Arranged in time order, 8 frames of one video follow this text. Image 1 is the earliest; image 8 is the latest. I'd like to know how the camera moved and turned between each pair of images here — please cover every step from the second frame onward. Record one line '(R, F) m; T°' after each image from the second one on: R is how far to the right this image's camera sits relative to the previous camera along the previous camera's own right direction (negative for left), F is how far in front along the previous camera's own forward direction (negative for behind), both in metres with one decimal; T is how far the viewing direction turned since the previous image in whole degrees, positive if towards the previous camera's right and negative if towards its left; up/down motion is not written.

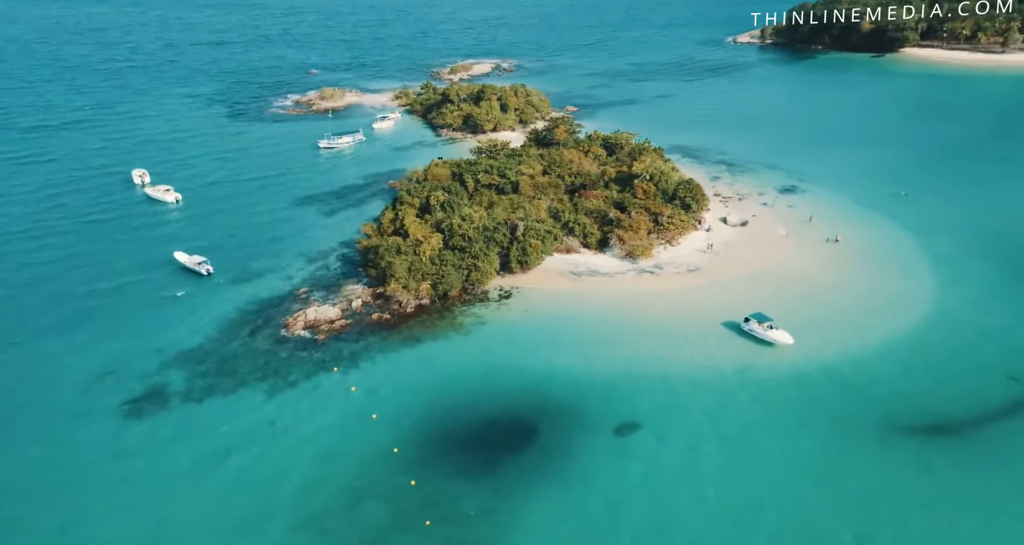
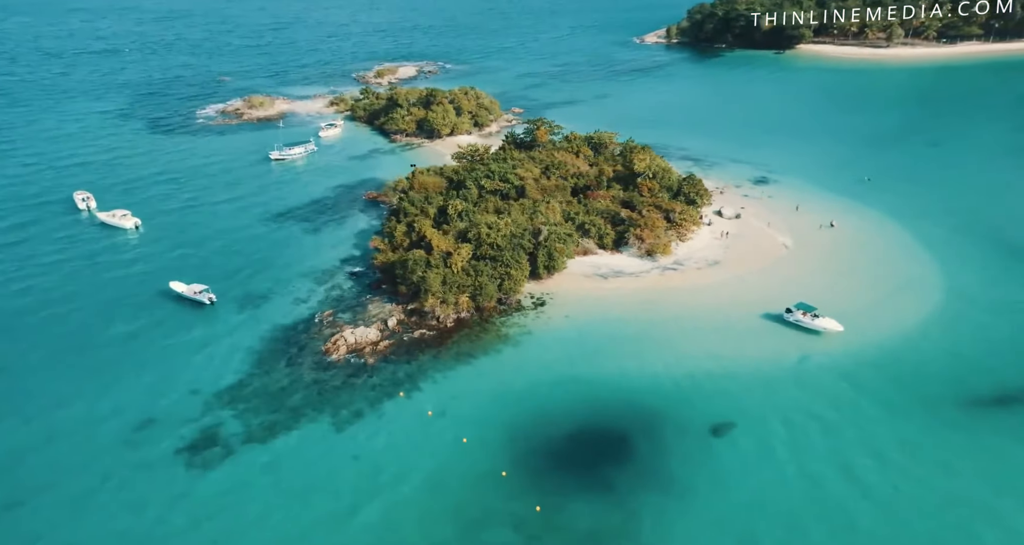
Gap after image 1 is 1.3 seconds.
(-8.8, +1.9) m; +8°
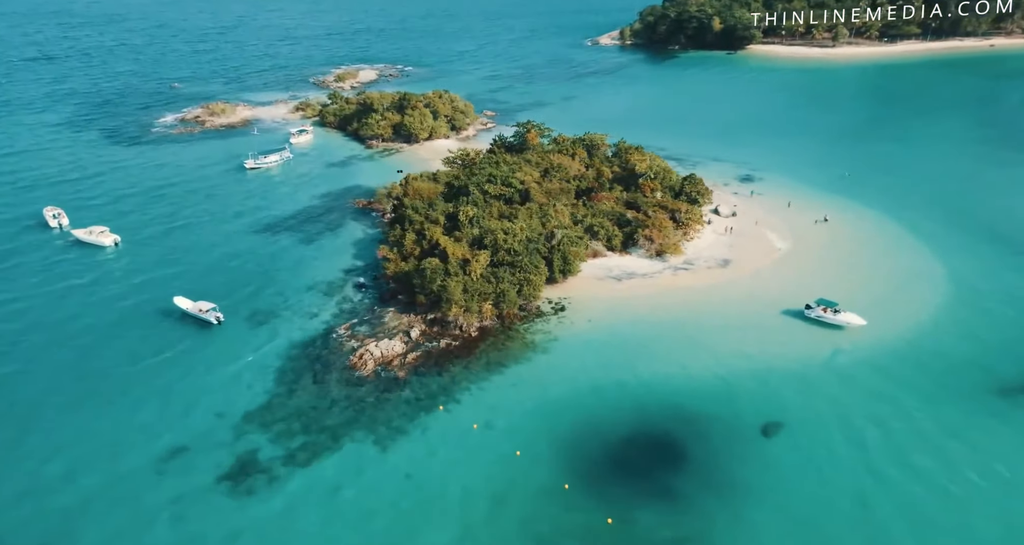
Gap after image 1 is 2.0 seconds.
(-4.6, +0.9) m; +4°
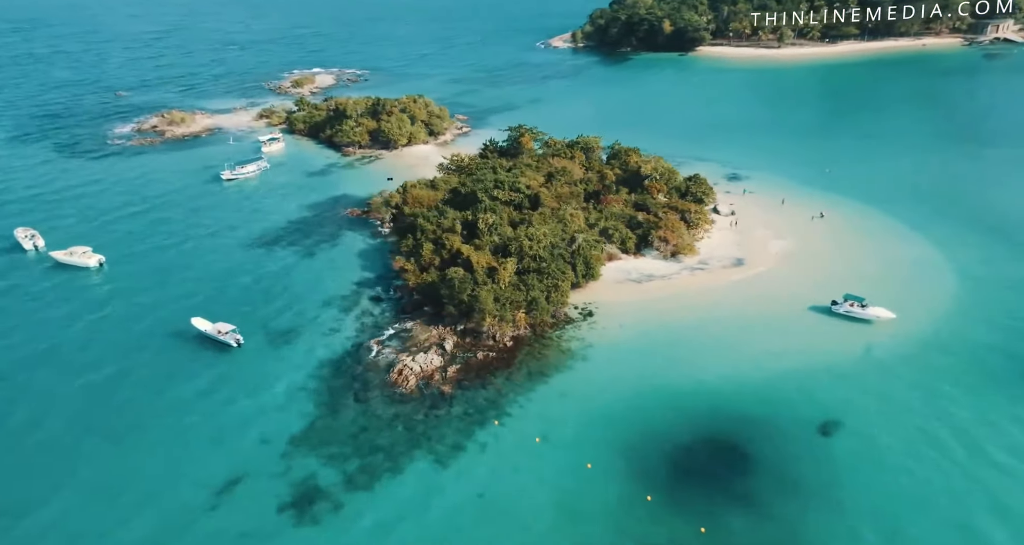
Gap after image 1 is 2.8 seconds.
(-5.4, +1.0) m; +4°
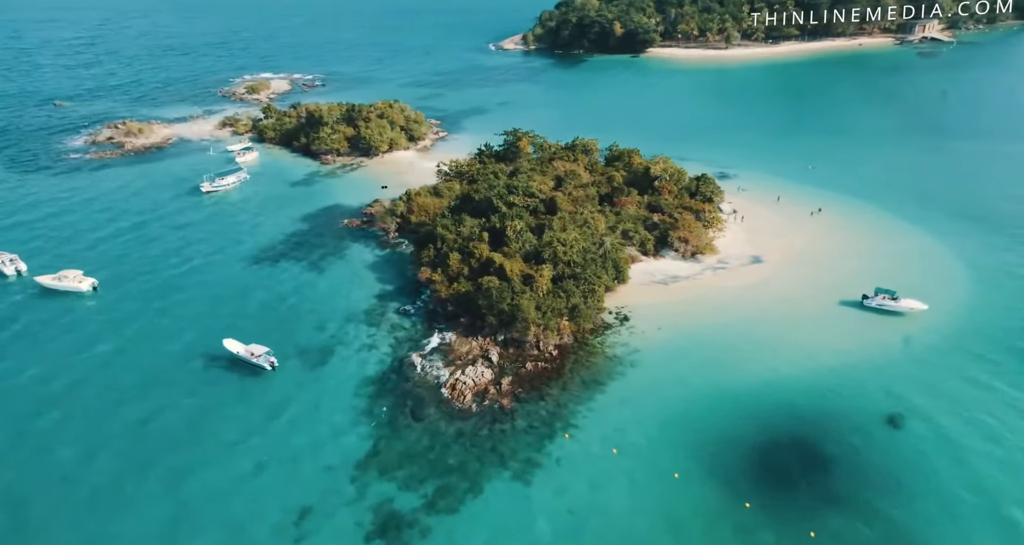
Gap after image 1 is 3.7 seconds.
(-6.1, +1.1) m; +5°
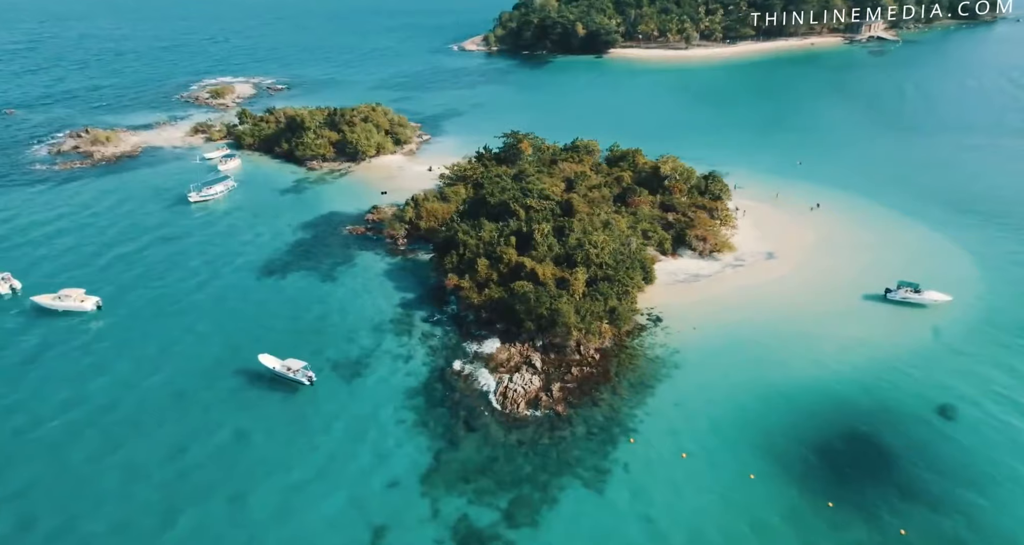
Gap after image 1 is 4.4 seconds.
(-5.1, +0.7) m; +4°
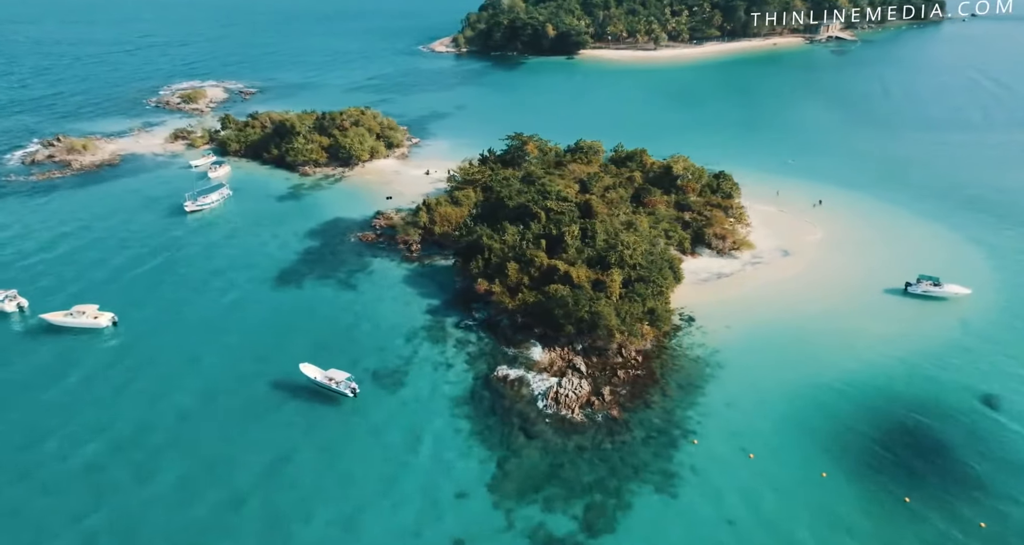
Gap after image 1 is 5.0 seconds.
(-4.7, +0.5) m; +3°
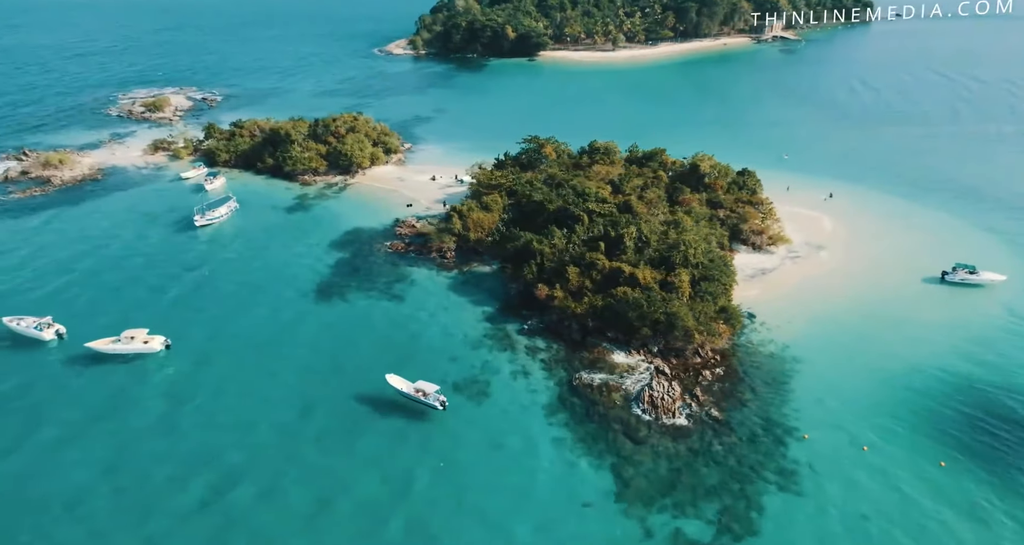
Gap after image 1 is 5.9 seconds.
(-8.0, +0.6) m; +4°
